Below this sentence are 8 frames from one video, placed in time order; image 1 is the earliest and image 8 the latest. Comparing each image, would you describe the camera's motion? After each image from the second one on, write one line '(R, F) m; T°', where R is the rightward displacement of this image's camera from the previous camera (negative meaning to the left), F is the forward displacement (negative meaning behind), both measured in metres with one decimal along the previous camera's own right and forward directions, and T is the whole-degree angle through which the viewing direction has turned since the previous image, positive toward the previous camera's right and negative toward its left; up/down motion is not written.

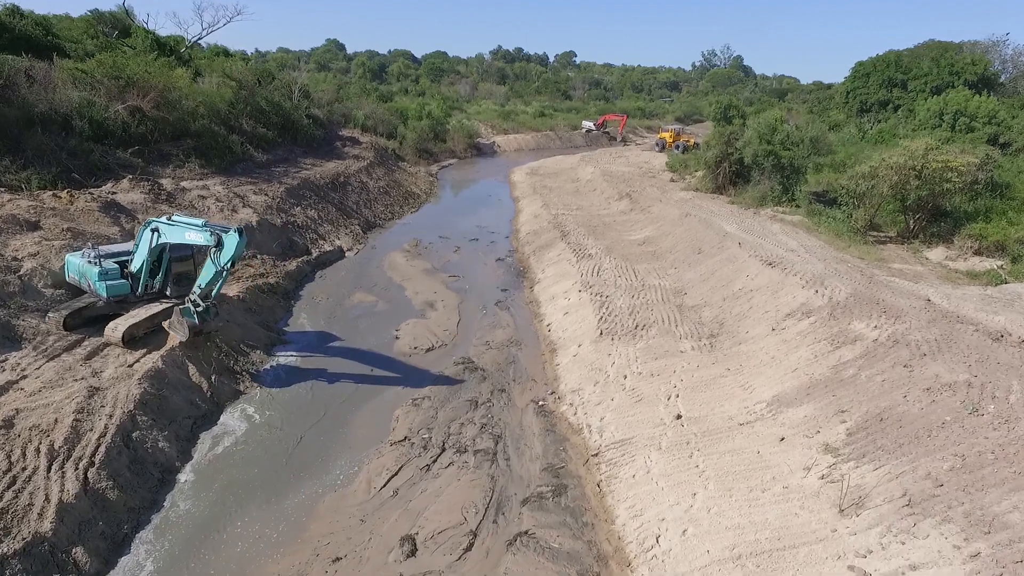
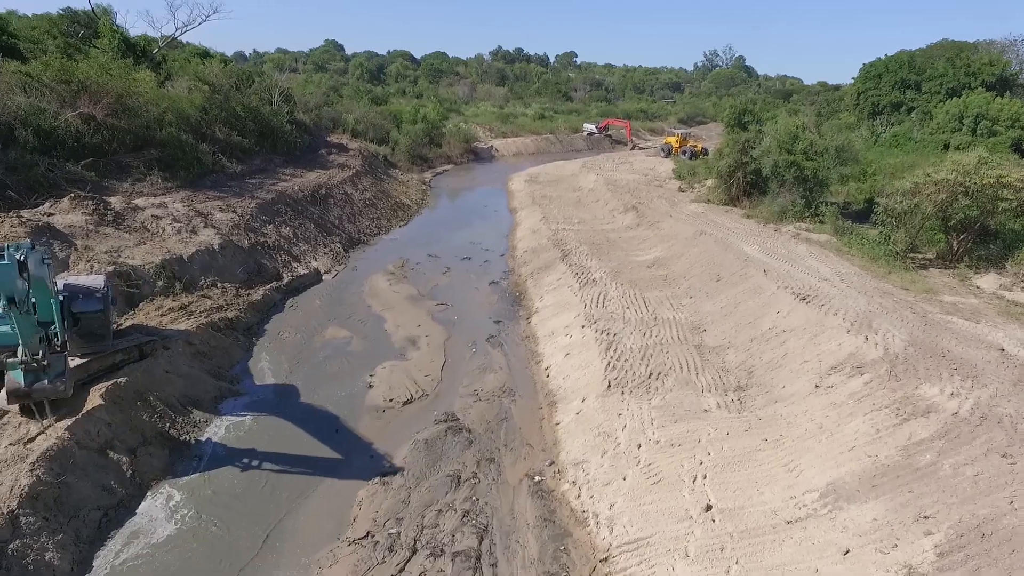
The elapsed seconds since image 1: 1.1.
(+0.2, +1.8) m; 0°
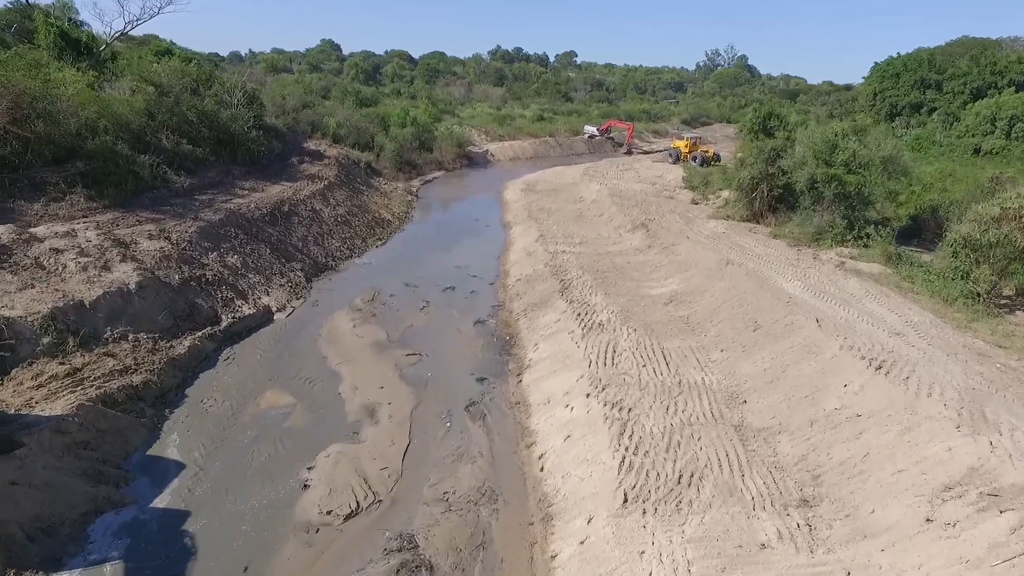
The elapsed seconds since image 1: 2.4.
(+0.3, +2.8) m; 0°
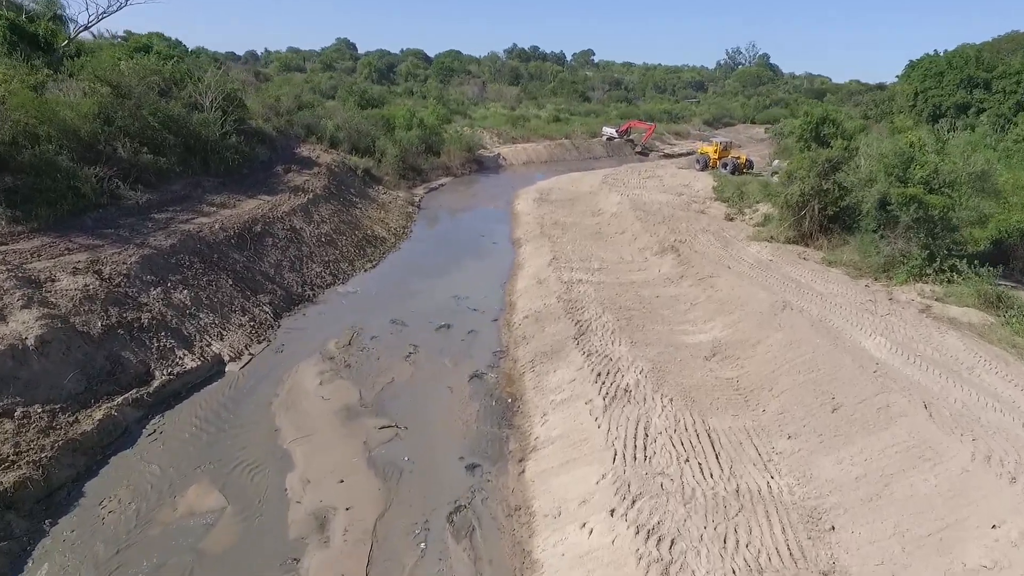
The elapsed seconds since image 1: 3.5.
(+0.2, +2.7) m; -1°
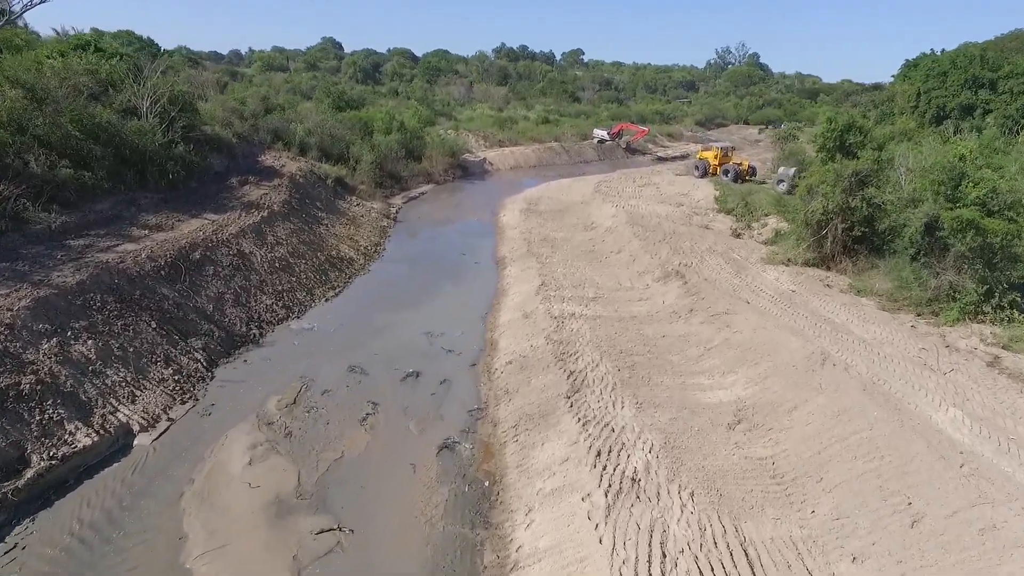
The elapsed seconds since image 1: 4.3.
(+0.2, +2.2) m; +1°
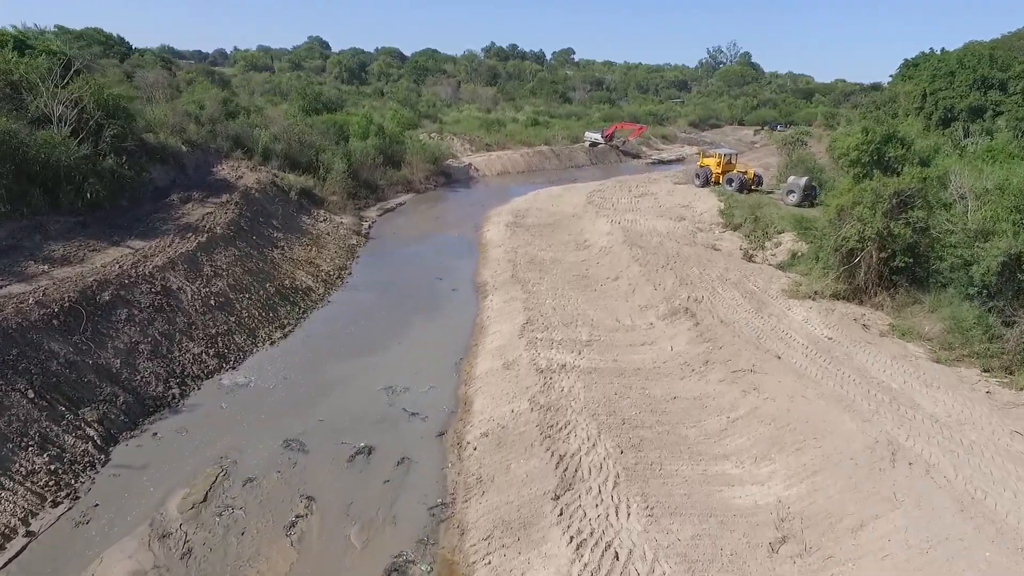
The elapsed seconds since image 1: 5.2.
(+0.3, +2.3) m; +1°
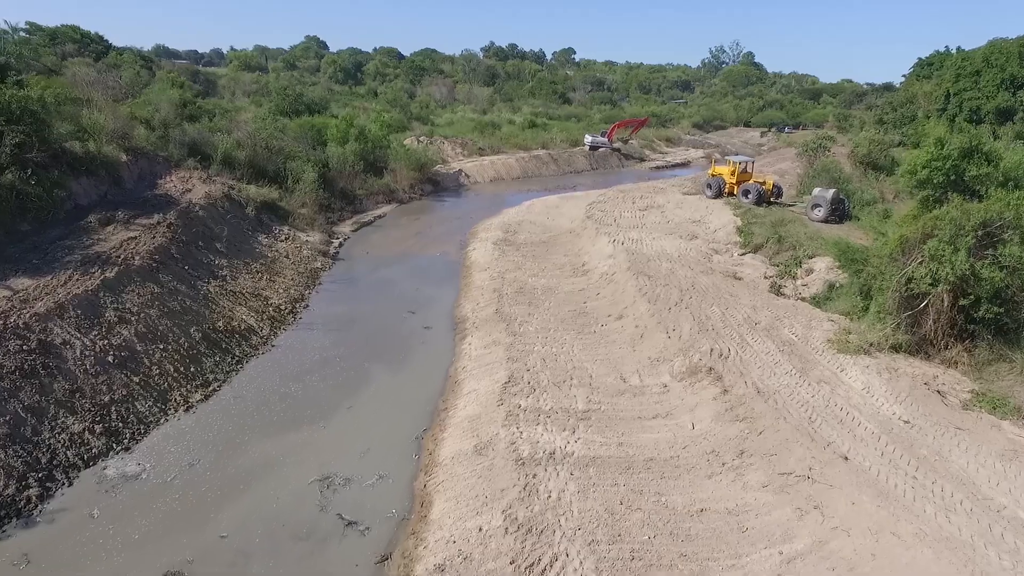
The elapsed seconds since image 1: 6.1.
(+0.4, +2.7) m; 0°
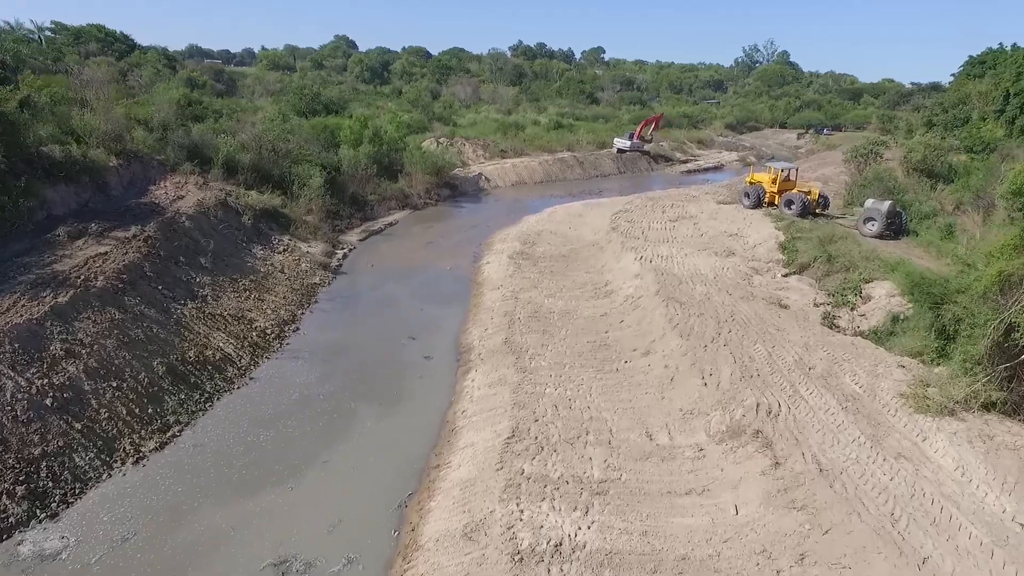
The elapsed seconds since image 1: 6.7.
(+0.3, +1.7) m; -2°
